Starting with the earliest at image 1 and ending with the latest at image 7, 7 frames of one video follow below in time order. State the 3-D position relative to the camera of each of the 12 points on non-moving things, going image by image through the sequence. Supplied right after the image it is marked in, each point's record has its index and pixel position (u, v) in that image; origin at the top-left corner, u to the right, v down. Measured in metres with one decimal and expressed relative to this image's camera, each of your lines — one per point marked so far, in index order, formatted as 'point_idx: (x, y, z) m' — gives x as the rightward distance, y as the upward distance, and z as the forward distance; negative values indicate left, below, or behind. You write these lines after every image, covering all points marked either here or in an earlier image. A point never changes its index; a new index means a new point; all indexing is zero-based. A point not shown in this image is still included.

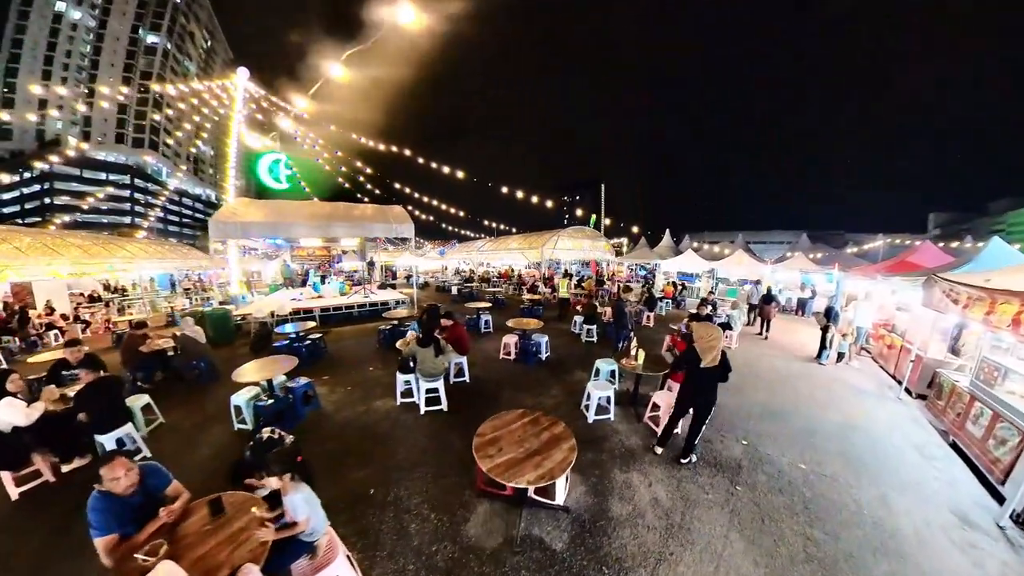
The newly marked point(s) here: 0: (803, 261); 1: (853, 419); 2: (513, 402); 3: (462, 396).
0: (+14.5, +1.4, +14.4) m
1: (+5.9, -2.3, +4.8) m
2: (-0.2, -2.4, +6.1) m
3: (-1.5, -2.5, +6.8) m
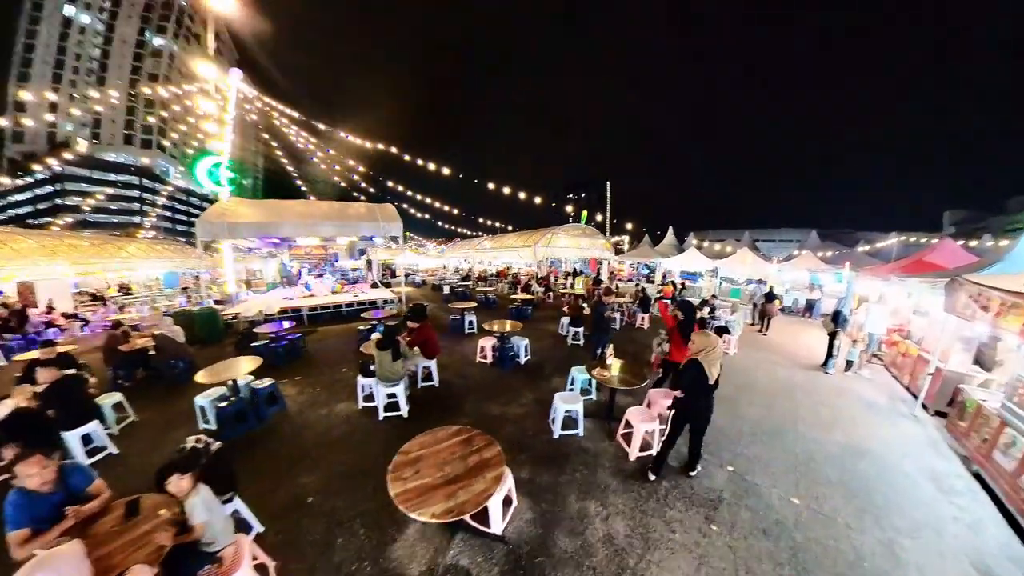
0: (+14.2, +1.4, +13.6) m
1: (+5.3, -2.3, +4.3) m
2: (-0.8, -2.5, +5.7) m
3: (-2.0, -2.6, +6.4) m
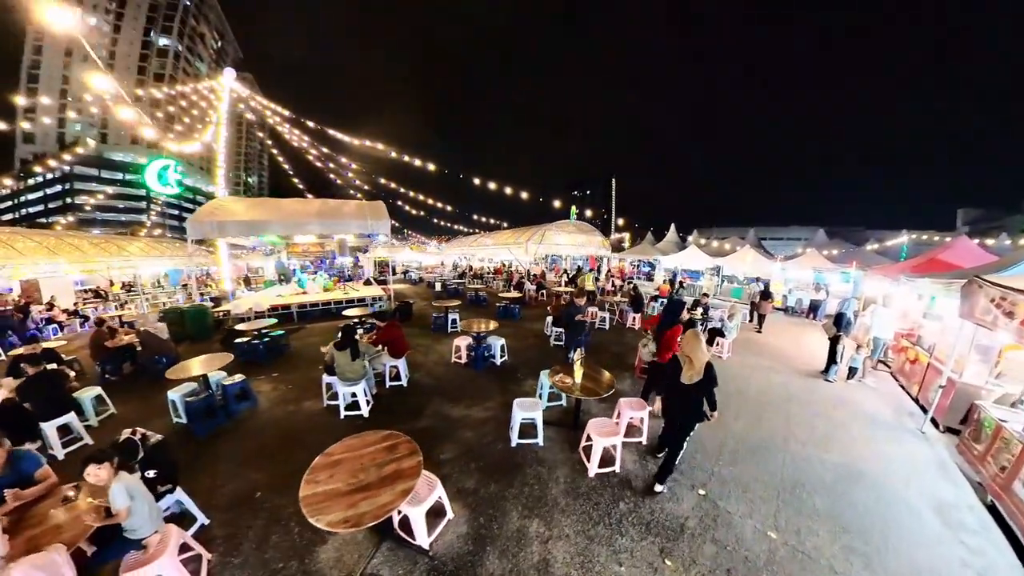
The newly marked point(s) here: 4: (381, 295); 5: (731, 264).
0: (+13.8, +1.4, +12.8) m
1: (+4.6, -2.3, +3.8) m
2: (-1.4, -2.5, +5.4) m
3: (-2.6, -2.5, +6.1) m
4: (-6.5, -0.4, +13.8) m
5: (+11.0, +1.3, +14.3) m
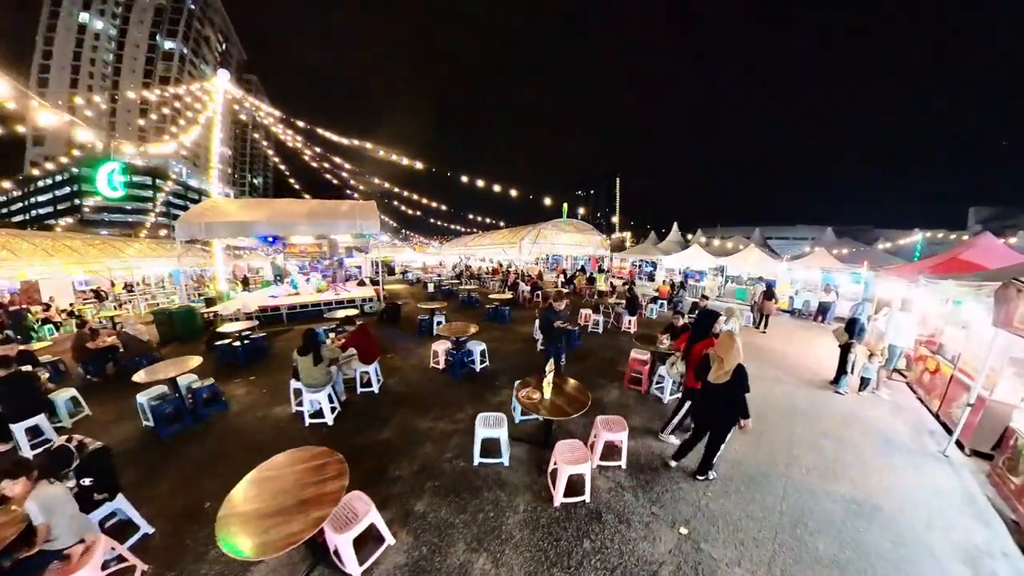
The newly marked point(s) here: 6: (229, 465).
0: (+13.5, +1.4, +12.2) m
1: (+4.1, -2.4, +3.3) m
2: (-1.9, -2.5, +5.0) m
3: (-3.1, -2.6, +5.7) m
4: (-6.8, -0.4, +13.5) m
5: (+10.7, +1.2, +13.6) m
6: (-5.2, -3.3, +5.1) m
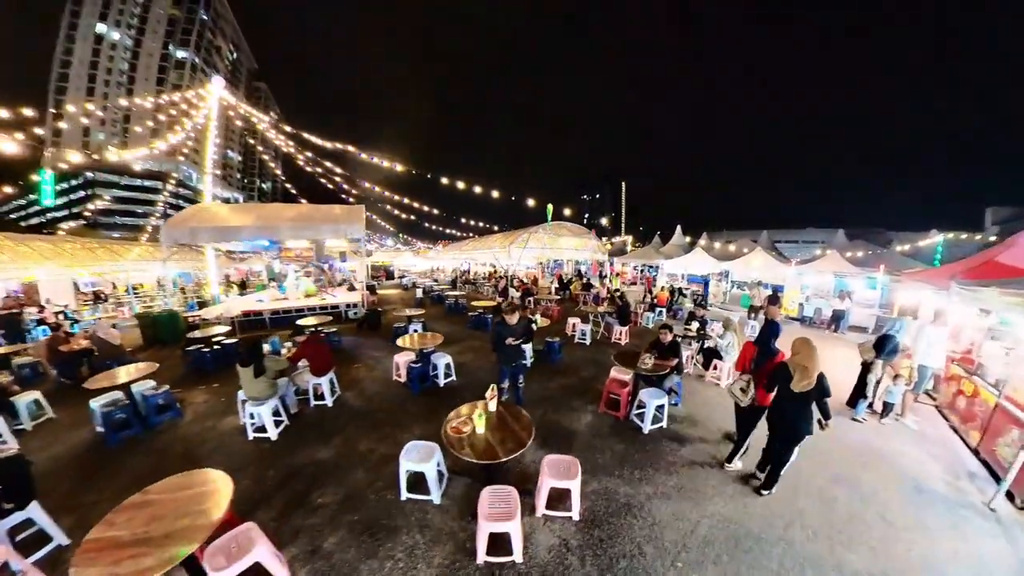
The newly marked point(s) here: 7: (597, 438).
0: (+13.0, +1.1, +11.2) m
1: (+3.4, -2.5, +2.5) m
2: (-2.6, -2.6, +4.4) m
3: (-3.7, -2.7, +5.1) m
4: (-7.2, -0.6, +13.0) m
5: (+10.3, +0.9, +12.7) m
6: (-5.9, -3.3, +4.6) m
7: (+1.2, -2.1, +4.0) m
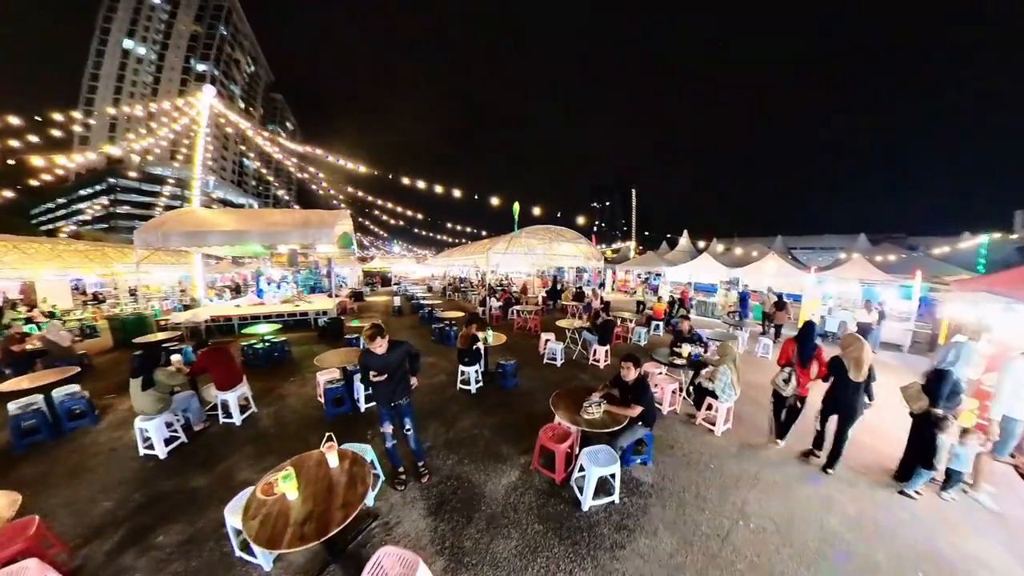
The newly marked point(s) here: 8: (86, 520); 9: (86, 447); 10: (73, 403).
0: (+12.2, +0.6, +9.5) m
1: (+2.1, -2.6, +1.2) m
2: (-3.7, -2.6, +3.4) m
3: (-4.9, -2.7, +4.2) m
4: (-7.9, -0.9, +12.3) m
5: (+9.6, +0.4, +11.2) m
6: (-7.1, -3.4, +3.7) m
7: (0.0, -2.2, +2.8) m
8: (-5.6, -3.2, +3.6) m
9: (-8.5, -3.3, +5.5) m
10: (-9.5, -2.6, +5.9) m
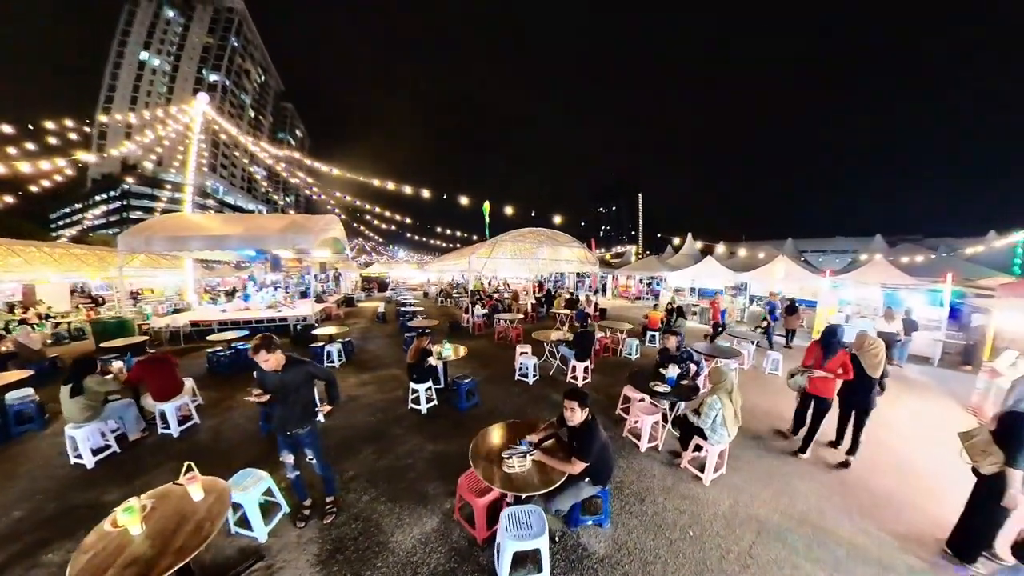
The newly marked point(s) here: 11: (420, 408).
0: (+11.7, +0.3, +8.5) m
1: (+1.4, -2.6, +0.4) m
2: (-4.5, -2.7, +2.8) m
3: (-5.6, -2.8, +3.6) m
4: (-8.4, -1.1, +11.8) m
5: (+9.1, +0.1, +10.2) m
6: (-7.8, -3.4, +3.2) m
7: (-0.7, -2.3, +2.1) m
8: (-6.3, -3.3, +3.0) m
9: (-9.1, -3.3, +5.1) m
10: (-10.2, -2.7, +5.5) m
11: (-1.4, -1.9, +4.6) m
